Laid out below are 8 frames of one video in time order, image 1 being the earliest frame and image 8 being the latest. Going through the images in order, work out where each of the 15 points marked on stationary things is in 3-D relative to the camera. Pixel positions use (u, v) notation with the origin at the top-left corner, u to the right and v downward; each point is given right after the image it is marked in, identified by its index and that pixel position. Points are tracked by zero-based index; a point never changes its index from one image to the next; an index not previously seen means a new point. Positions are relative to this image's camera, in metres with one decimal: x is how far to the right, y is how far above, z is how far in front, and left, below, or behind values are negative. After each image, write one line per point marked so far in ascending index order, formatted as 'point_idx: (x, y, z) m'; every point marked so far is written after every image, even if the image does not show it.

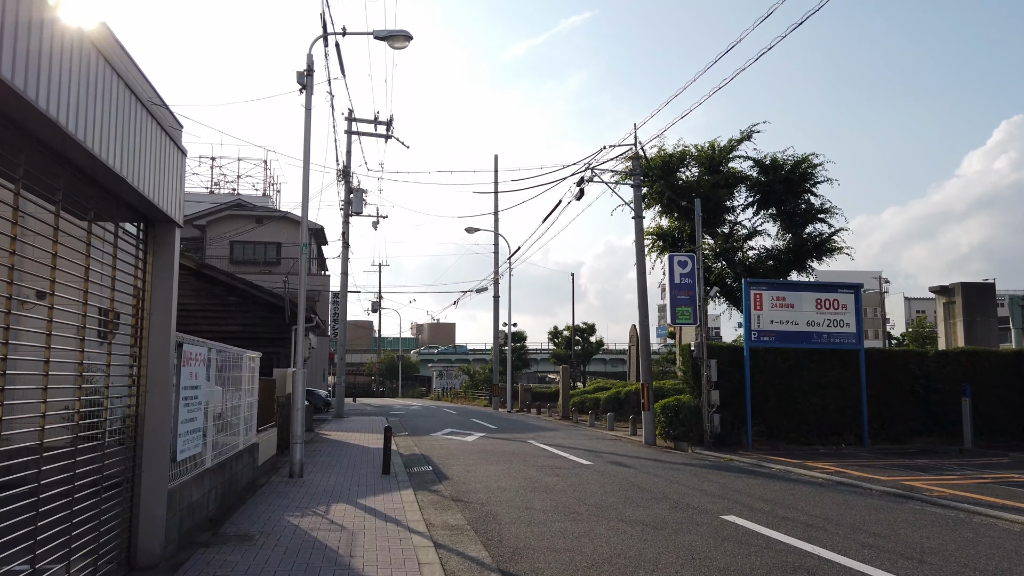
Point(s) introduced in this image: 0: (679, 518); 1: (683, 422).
0: (+1.8, -2.4, +8.1) m
1: (+3.8, -3.0, +16.9) m
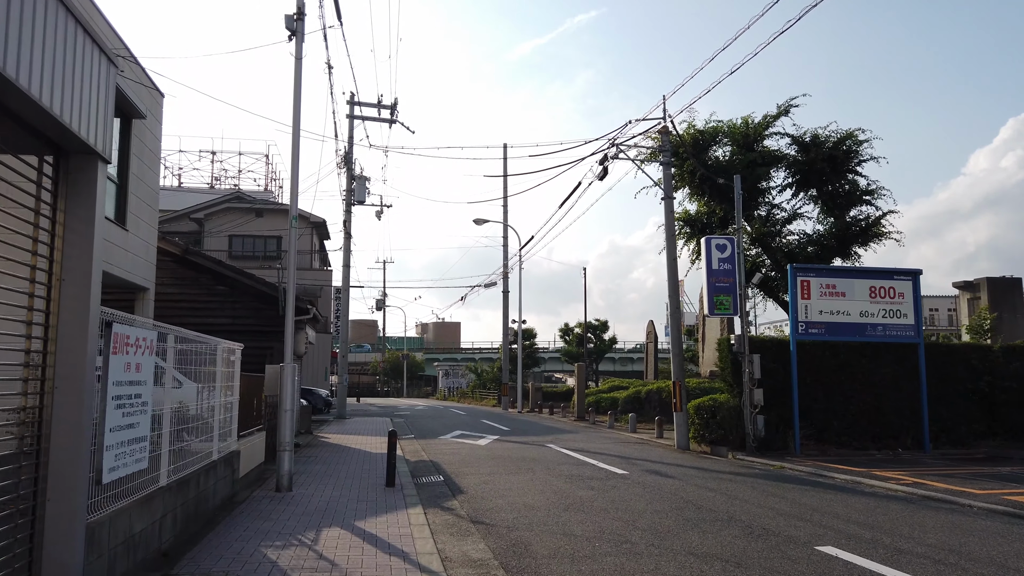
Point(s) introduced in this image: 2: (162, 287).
0: (+2.1, -2.2, +6.3) m
1: (+4.2, -2.7, +15.2) m
2: (-7.3, 0.0, +15.8) m
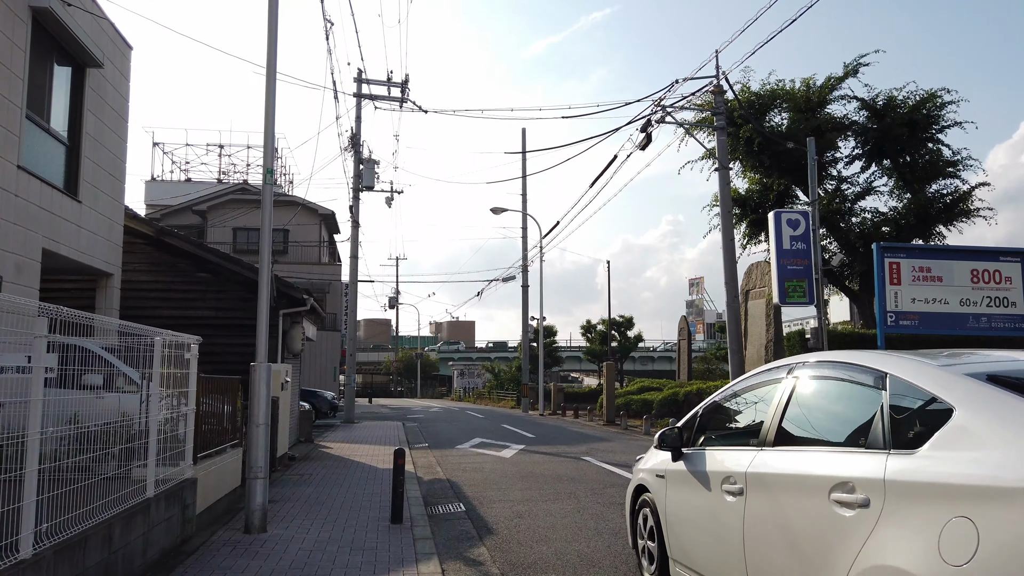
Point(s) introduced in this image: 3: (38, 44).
0: (+2.4, -1.9, +3.9) m
1: (+4.7, -2.5, +12.7) m
2: (-6.7, +0.3, +13.6) m
3: (-6.2, +3.2, +9.9) m
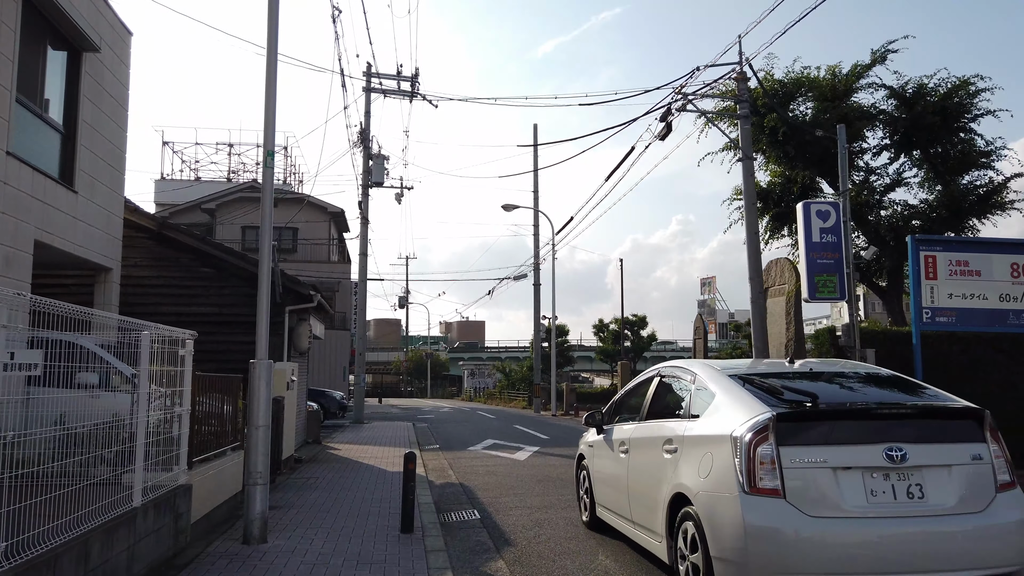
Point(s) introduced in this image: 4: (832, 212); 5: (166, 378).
0: (+2.6, -1.8, +3.3) m
1: (+5.0, -2.4, +12.1) m
2: (-6.5, +0.3, +13.1) m
3: (-6.0, +3.2, +9.4) m
4: (+5.0, +1.2, +12.0) m
5: (-2.9, -0.8, +6.4) m
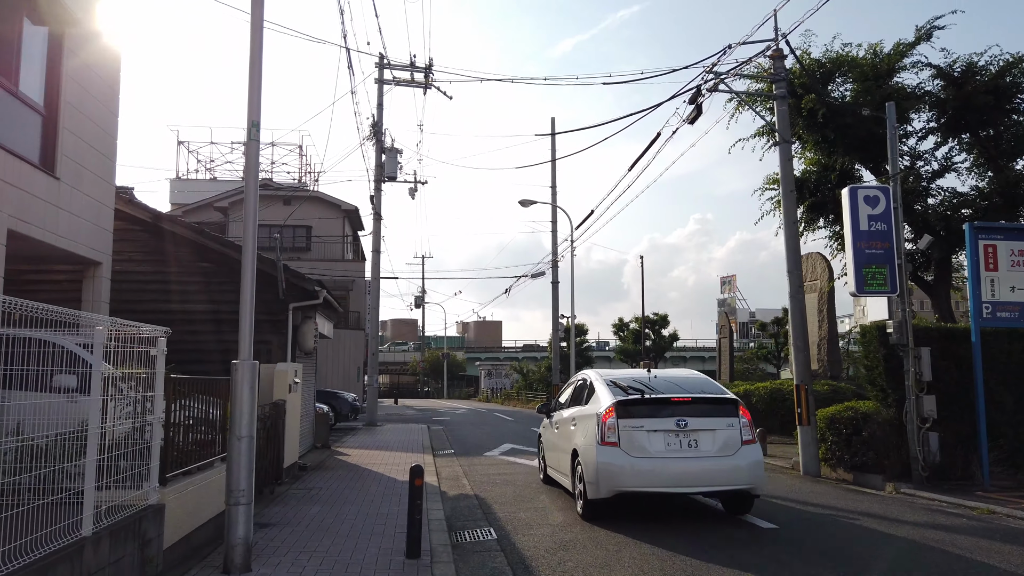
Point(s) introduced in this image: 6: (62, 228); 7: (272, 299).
0: (+2.7, -1.7, +2.3) m
1: (+5.2, -2.3, +11.1) m
2: (-6.2, +0.4, +12.3) m
3: (-5.7, +3.3, +8.6) m
4: (+5.3, +1.3, +10.9) m
5: (-2.7, -0.7, +5.6) m
6: (-5.8, +0.8, +9.8) m
7: (-4.0, -0.2, +12.7) m
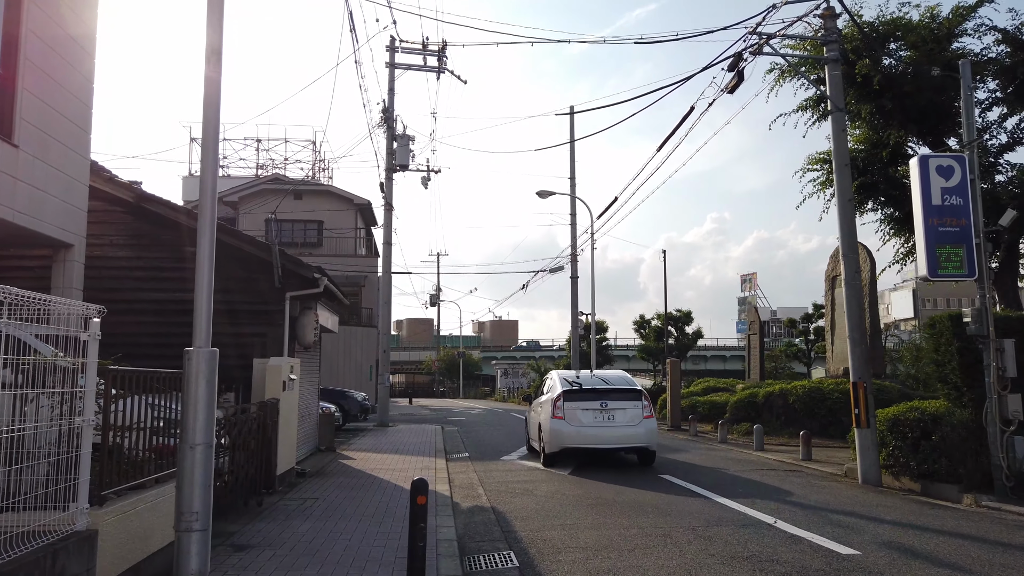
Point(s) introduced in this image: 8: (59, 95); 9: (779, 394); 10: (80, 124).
0: (+2.7, -1.5, +1.0) m
1: (+5.5, -2.1, +9.7) m
2: (-5.9, +0.6, +11.2) m
3: (-5.5, +3.5, +7.5) m
4: (+5.5, +1.5, +9.5) m
5: (-2.6, -0.5, +4.3) m
6: (-5.5, +1.0, +8.6) m
7: (-3.7, 0.0, +11.5) m
8: (-5.5, +2.3, +9.2) m
9: (+6.7, -2.7, +19.1) m
10: (-5.6, +2.1, +9.8) m
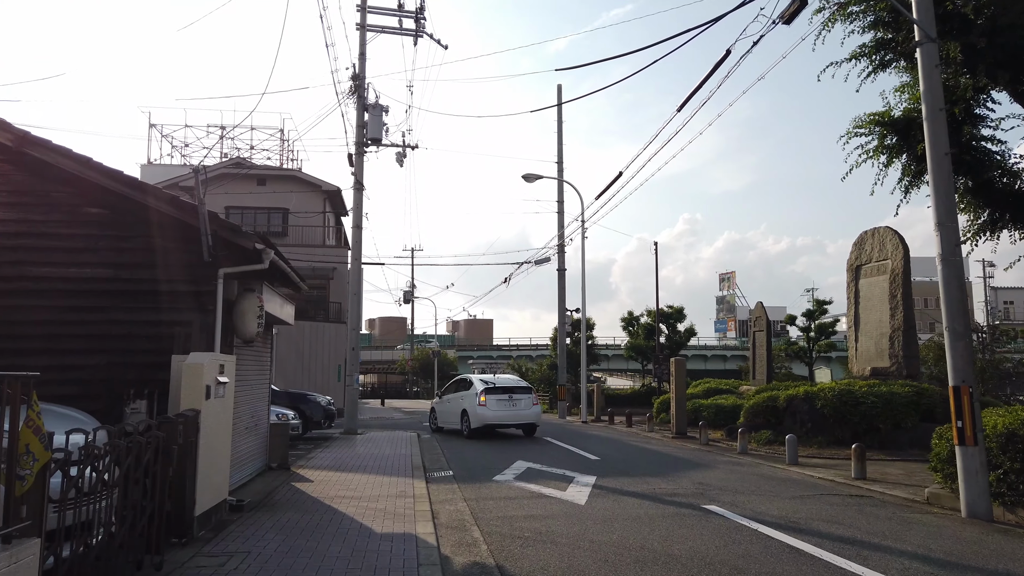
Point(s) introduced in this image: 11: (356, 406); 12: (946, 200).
0: (+3.1, -1.3, -1.5) m
1: (+5.6, -1.8, +7.3) m
2: (-5.8, +0.9, +8.4) m
3: (-5.3, +3.8, +4.7) m
4: (+5.6, +1.8, +7.2) m
5: (-2.3, -0.2, +1.7) m
6: (-5.4, +1.3, +5.9) m
7: (-3.7, +0.3, +8.8) m
8: (-5.4, +2.6, +6.4) m
9: (+6.4, -2.4, +16.7) m
10: (-5.5, +2.4, +7.1) m
11: (-4.0, -3.0, +19.6) m
12: (+4.9, +1.0, +8.6) m
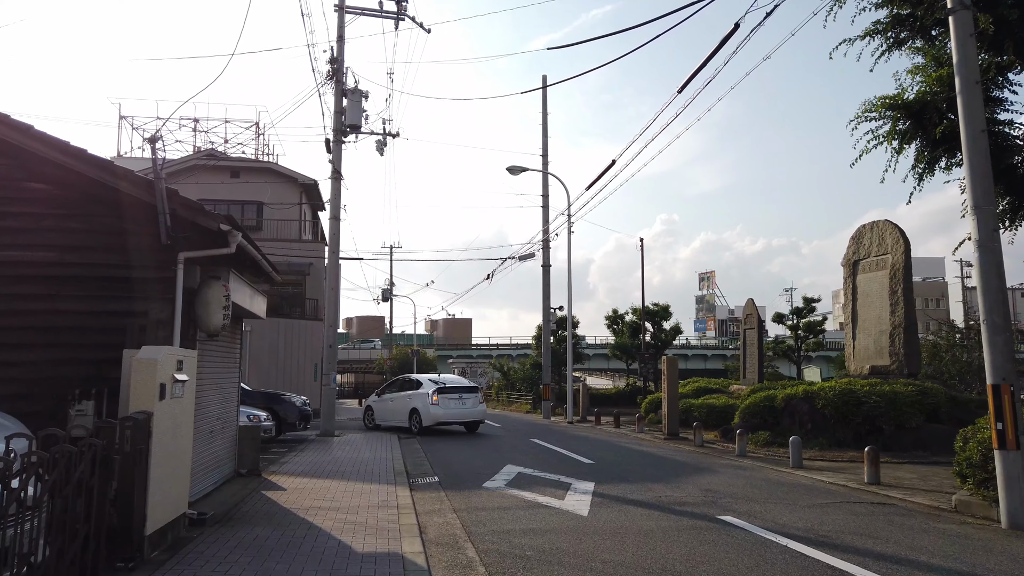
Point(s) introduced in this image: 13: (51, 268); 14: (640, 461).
0: (+3.4, -1.2, -2.2) m
1: (+5.6, -1.7, +6.6) m
2: (-5.9, +1.0, +7.4) m
3: (-5.3, +3.9, +3.7) m
4: (+5.6, +1.9, +6.4) m
5: (-2.1, -0.1, +0.7) m
6: (-5.3, +1.4, +4.8) m
7: (-3.7, +0.4, +7.8) m
8: (-5.4, +2.8, +5.4) m
9: (+6.1, -2.3, +16.0) m
10: (-5.5, +2.6, +6.0) m
11: (-4.4, -2.8, +18.6) m
12: (+4.9, +1.1, +7.9) m
13: (-4.6, +0.2, +7.6) m
14: (+2.2, -3.1, +14.0) m
